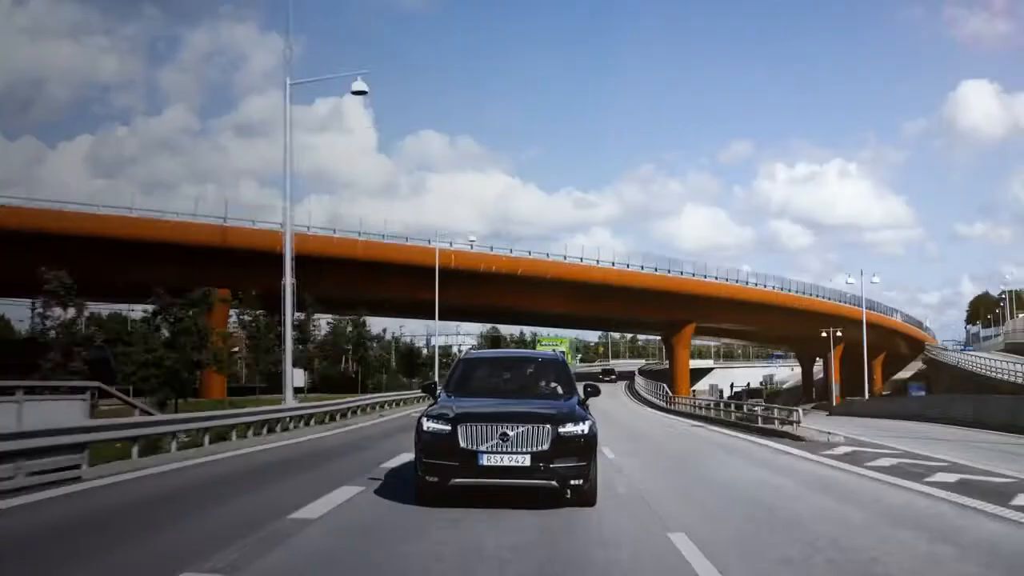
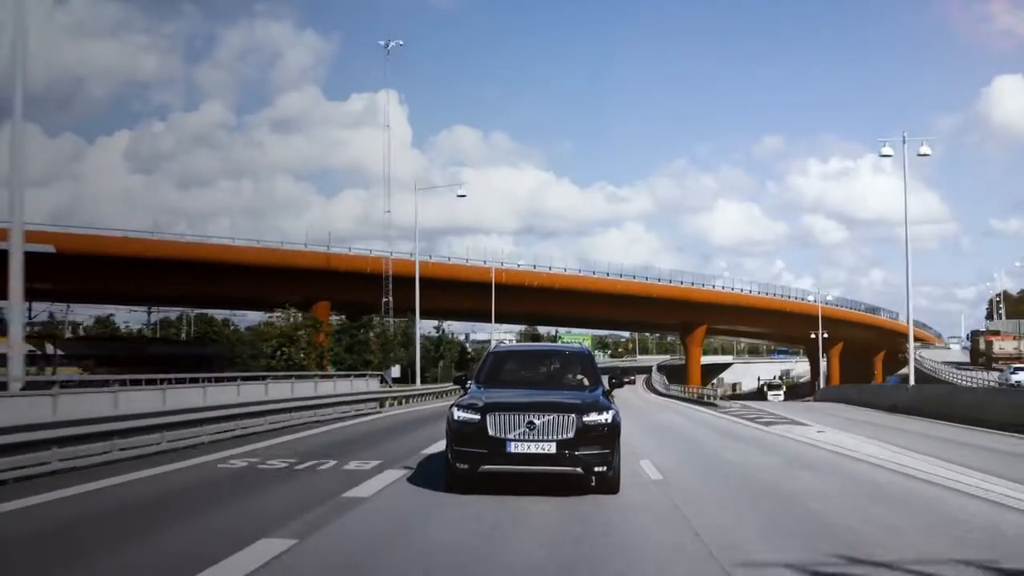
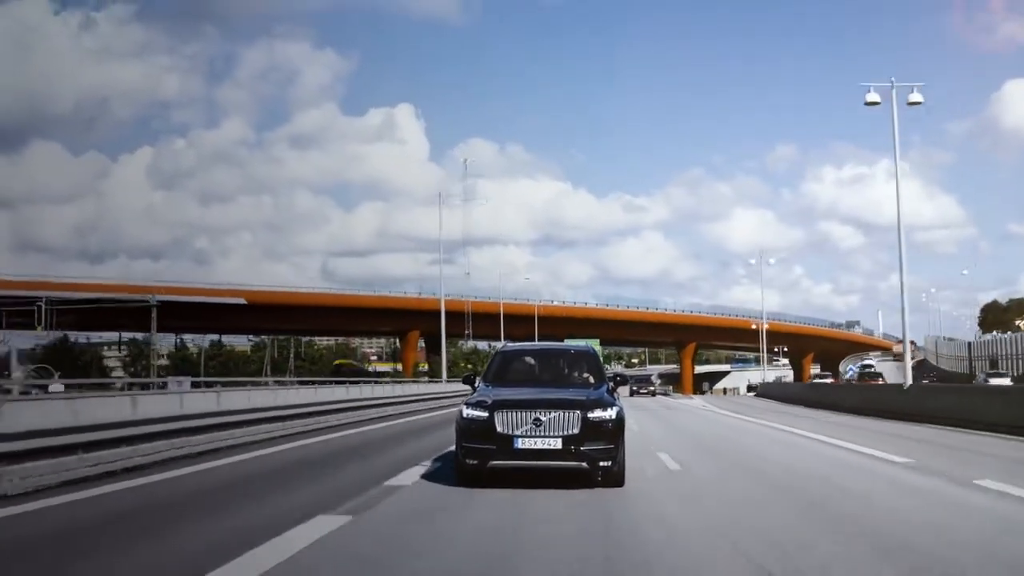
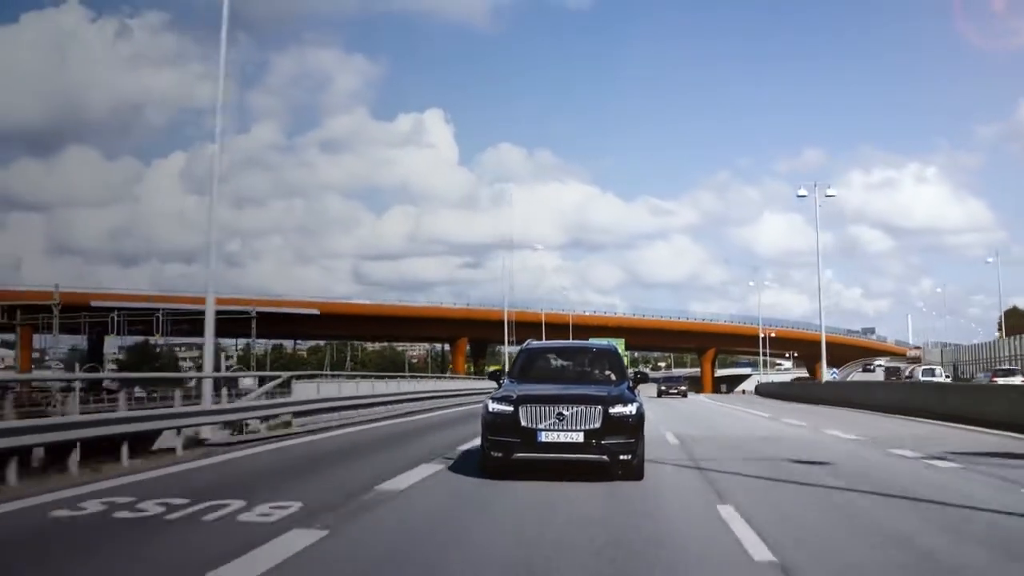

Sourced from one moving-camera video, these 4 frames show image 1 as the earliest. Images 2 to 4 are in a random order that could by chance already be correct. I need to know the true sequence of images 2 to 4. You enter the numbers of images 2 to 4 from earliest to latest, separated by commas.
2, 3, 4
